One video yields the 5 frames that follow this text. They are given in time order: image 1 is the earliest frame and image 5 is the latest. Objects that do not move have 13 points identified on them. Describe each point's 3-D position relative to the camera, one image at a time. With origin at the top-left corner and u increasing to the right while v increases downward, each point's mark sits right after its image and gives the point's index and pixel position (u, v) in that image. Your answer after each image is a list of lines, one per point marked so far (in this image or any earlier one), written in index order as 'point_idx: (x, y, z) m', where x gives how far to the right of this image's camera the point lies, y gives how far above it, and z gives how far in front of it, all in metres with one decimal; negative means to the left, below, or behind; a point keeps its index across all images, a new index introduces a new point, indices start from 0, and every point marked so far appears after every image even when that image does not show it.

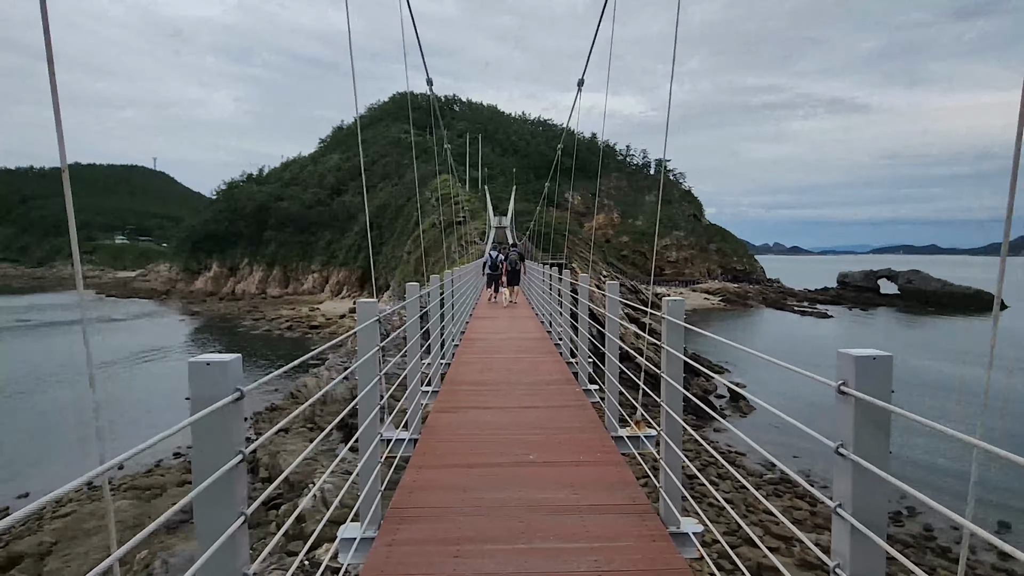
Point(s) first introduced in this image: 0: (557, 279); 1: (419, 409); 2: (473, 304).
0: (+0.6, +0.1, +7.6) m
1: (-0.5, -0.7, +2.9) m
2: (-0.7, -0.3, +10.3) m
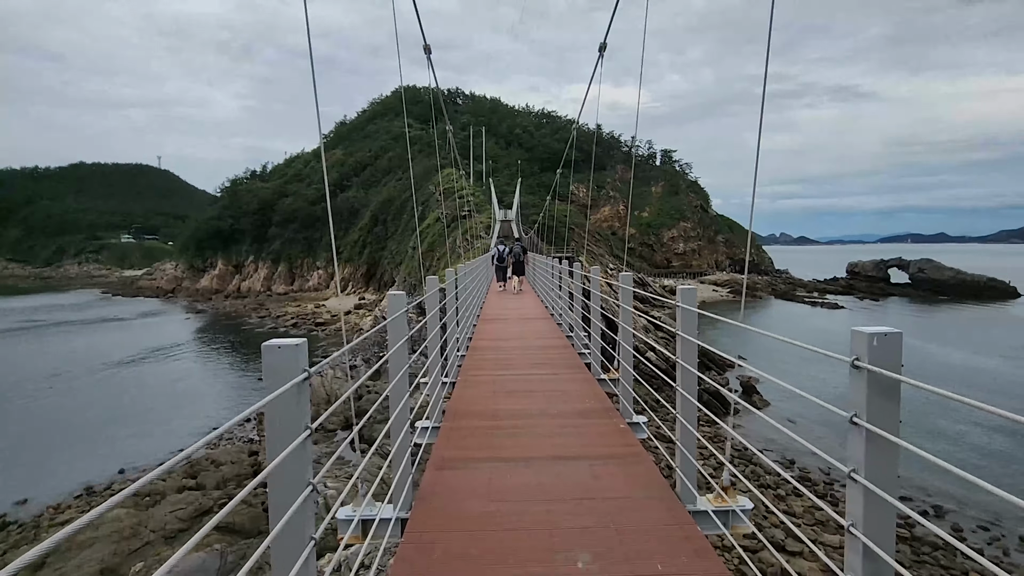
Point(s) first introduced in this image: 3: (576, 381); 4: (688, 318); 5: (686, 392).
0: (+0.7, +0.2, +6.7) m
1: (-0.4, -0.7, +2.0) m
2: (-0.6, -0.2, +9.4) m
3: (+0.5, -0.7, +3.8) m
4: (+0.7, -0.1, +2.0) m
5: (+0.7, -0.4, +2.0) m
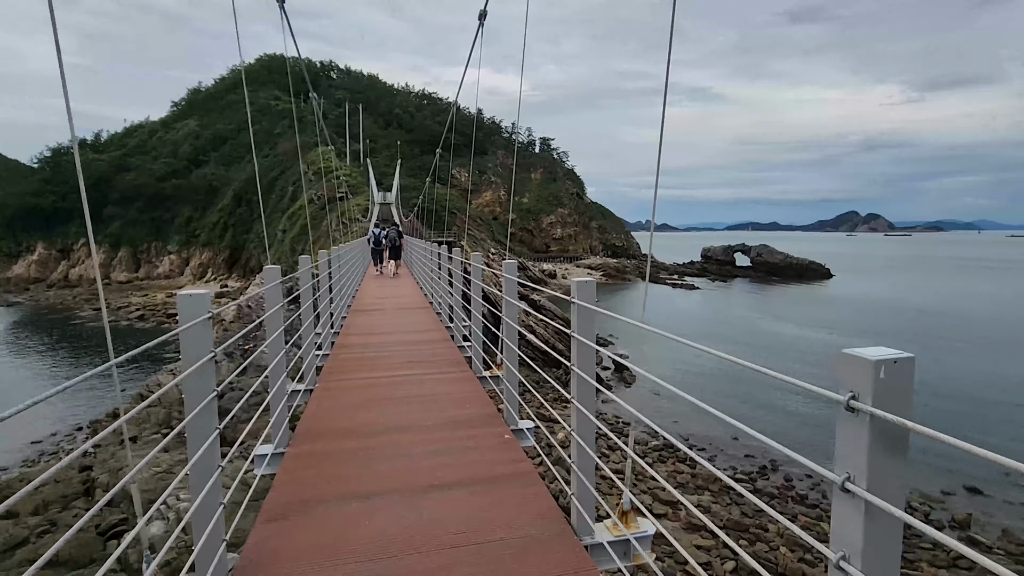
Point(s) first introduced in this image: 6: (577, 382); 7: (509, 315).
0: (-0.8, +0.3, +6.3) m
1: (-0.8, -0.7, +1.5) m
2: (-2.6, 0.0, +8.7) m
3: (-0.4, -0.6, +3.4) m
4: (+0.2, -0.1, +1.7) m
5: (+0.2, -0.4, +1.7) m
6: (+0.2, -0.3, +1.7) m
7: (0.0, -0.1, +2.9) m
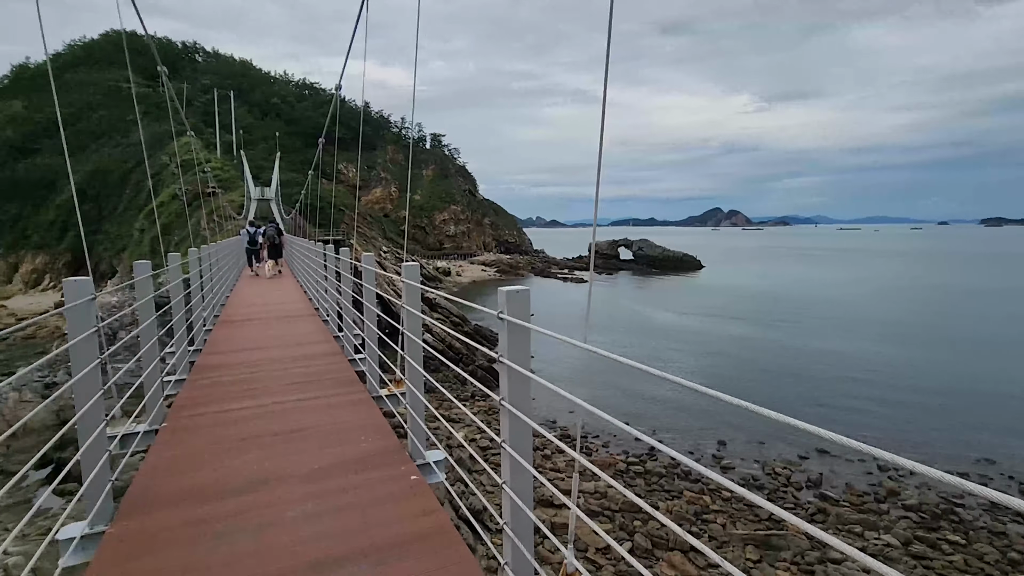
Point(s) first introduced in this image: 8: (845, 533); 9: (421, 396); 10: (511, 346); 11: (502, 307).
0: (-1.9, +0.3, +5.7) m
1: (-1.0, -0.8, +1.0) m
2: (-4.2, -0.1, +7.7) m
3: (-0.9, -0.7, +3.0) m
4: (0.0, -0.1, +1.4) m
5: (0.0, -0.4, +1.4) m
6: (0.0, -0.3, +1.4) m
7: (-0.5, -0.2, +2.5) m
8: (+5.3, -3.9, +8.5) m
9: (-0.4, -0.5, +2.4) m
10: (0.0, -0.2, +1.4) m
11: (0.0, -0.1, +1.4) m
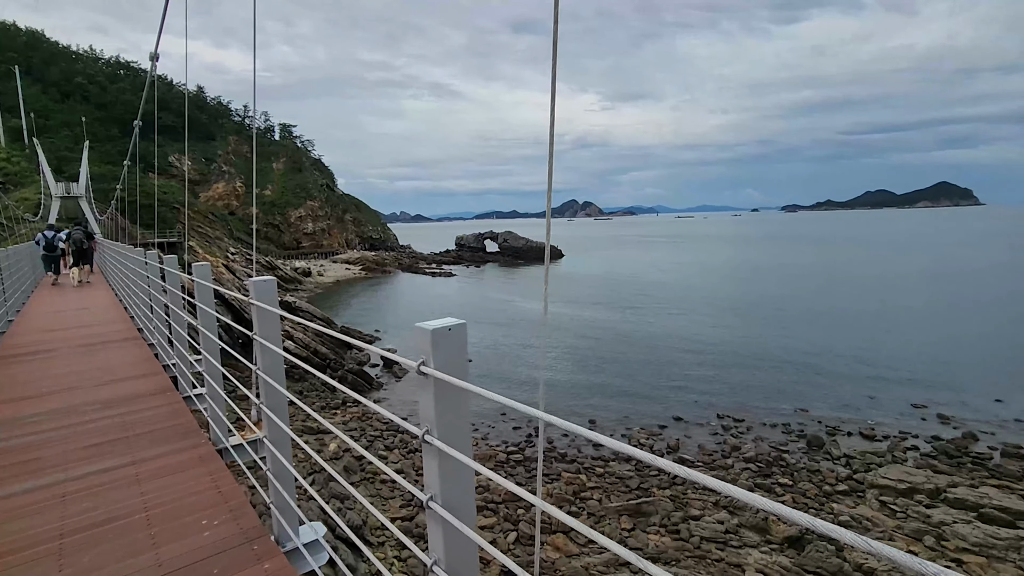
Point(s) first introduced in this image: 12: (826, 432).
0: (-3.1, +0.1, +4.6) m
1: (-1.0, -0.9, +0.3) m
2: (-5.8, -0.4, +6.0) m
3: (-1.4, -0.8, +2.2) m
4: (-0.2, -0.2, +0.9) m
5: (-0.1, -0.5, +0.9) m
6: (-0.2, -0.4, +0.9) m
7: (-0.9, -0.3, +1.9) m
8: (+3.4, -3.6, +9.2) m
9: (-0.8, -0.6, +1.9) m
10: (-0.2, -0.2, +0.9) m
11: (-0.2, -0.1, +0.9) m
12: (+7.2, -3.3, +11.9) m
